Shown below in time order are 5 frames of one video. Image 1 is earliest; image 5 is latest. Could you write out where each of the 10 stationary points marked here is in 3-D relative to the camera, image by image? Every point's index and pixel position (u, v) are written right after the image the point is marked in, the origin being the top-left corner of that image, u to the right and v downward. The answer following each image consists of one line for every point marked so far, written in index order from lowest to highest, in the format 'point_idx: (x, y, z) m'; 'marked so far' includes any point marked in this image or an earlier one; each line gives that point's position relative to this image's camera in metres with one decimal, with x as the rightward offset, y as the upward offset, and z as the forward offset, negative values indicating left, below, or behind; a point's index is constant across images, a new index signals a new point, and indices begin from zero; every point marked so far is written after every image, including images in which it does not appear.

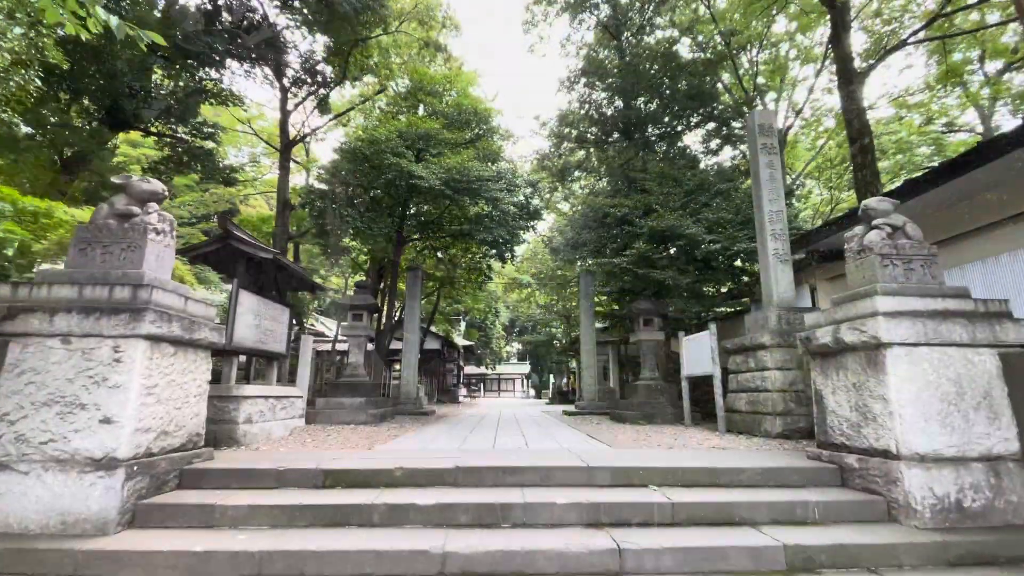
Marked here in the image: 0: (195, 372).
0: (-2.7, -0.7, +4.1) m
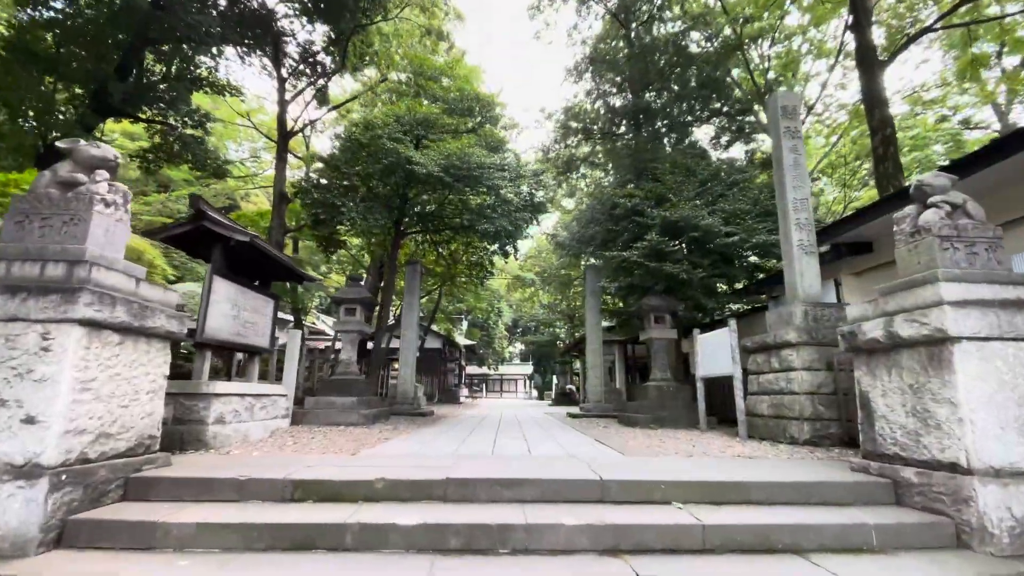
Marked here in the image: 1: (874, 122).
0: (-2.7, -0.6, +3.6) m
1: (+8.7, +4.0, +11.6) m
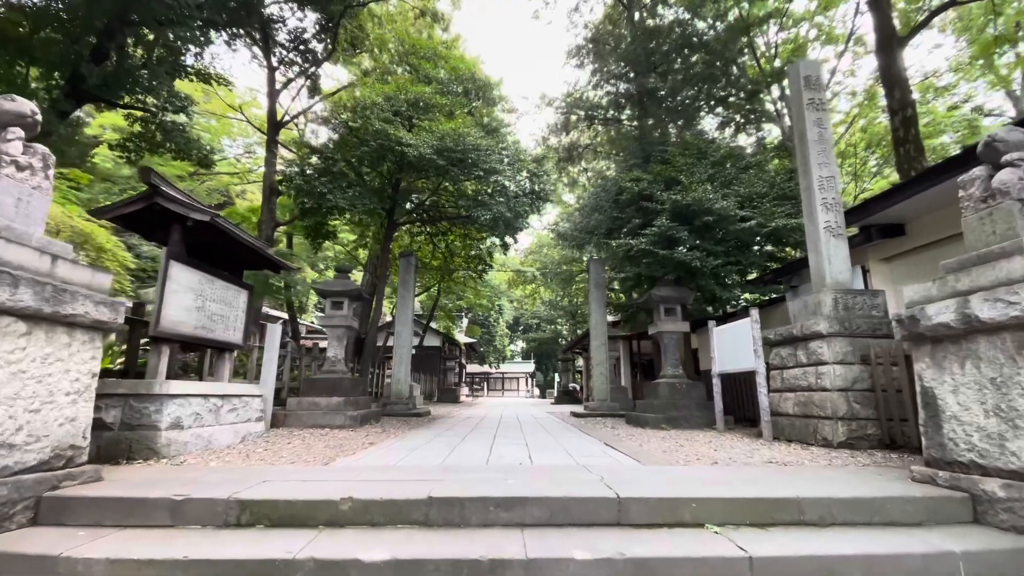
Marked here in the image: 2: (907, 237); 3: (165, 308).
0: (-2.7, -0.5, +3.0) m
1: (+8.7, +4.2, +10.9) m
2: (+5.7, +0.7, +7.0) m
3: (-3.2, -0.2, +4.4) m
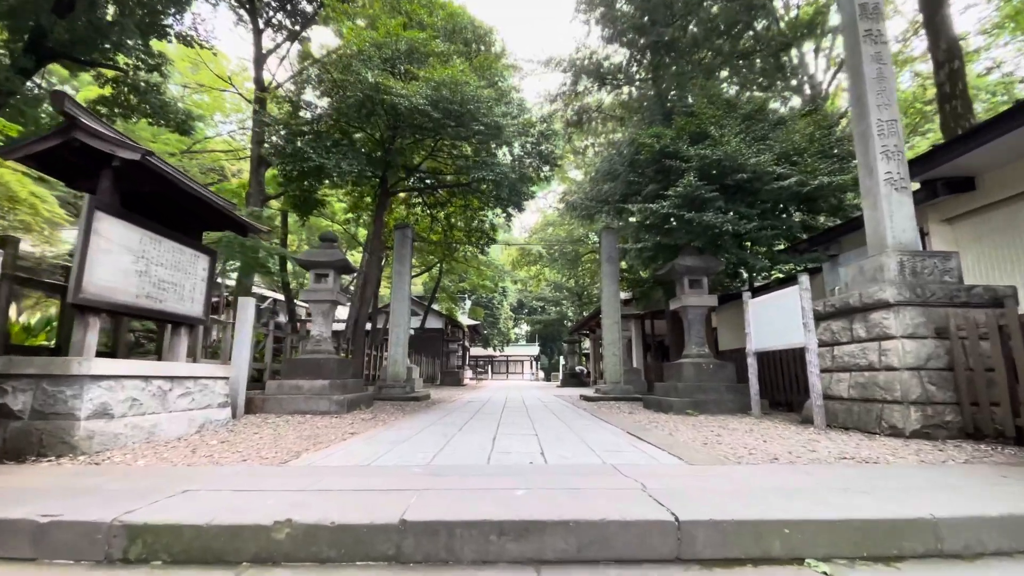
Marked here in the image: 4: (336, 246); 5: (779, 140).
0: (-2.7, -0.2, +2.1) m
1: (+8.7, +4.8, +9.9) m
2: (+5.8, +1.2, +6.0) m
3: (-3.1, +0.1, +3.6) m
4: (-2.7, +0.7, +7.5) m
5: (+4.0, +2.2, +7.2) m
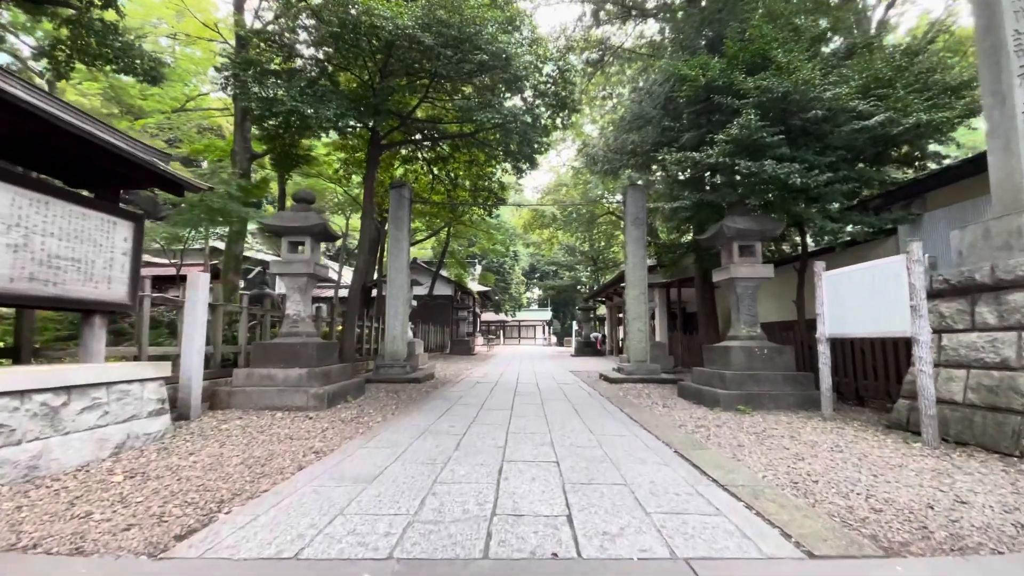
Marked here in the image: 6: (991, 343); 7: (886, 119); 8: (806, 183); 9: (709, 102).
0: (-2.7, -0.2, +1.1) m
1: (+8.9, +5.4, +8.1) m
2: (+5.9, +1.5, +4.6) m
3: (-3.1, +0.2, +2.5) m
4: (-2.6, +1.0, +6.3) m
5: (+4.1, +2.6, +5.8) m
6: (+3.6, -0.4, +3.6) m
7: (+4.2, +1.9, +5.5) m
8: (+3.4, +1.2, +5.6) m
9: (+2.7, +2.5, +6.6) m
